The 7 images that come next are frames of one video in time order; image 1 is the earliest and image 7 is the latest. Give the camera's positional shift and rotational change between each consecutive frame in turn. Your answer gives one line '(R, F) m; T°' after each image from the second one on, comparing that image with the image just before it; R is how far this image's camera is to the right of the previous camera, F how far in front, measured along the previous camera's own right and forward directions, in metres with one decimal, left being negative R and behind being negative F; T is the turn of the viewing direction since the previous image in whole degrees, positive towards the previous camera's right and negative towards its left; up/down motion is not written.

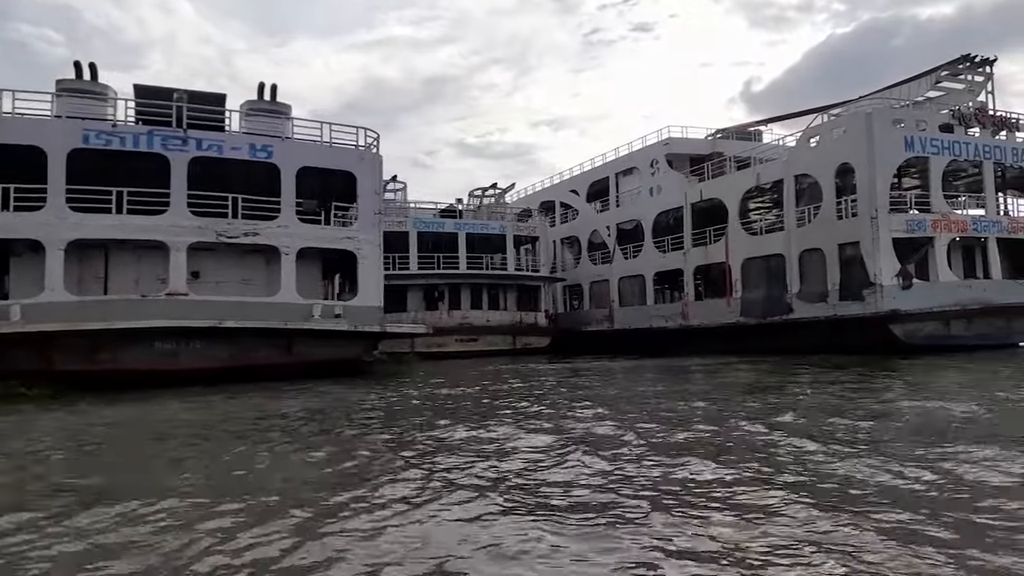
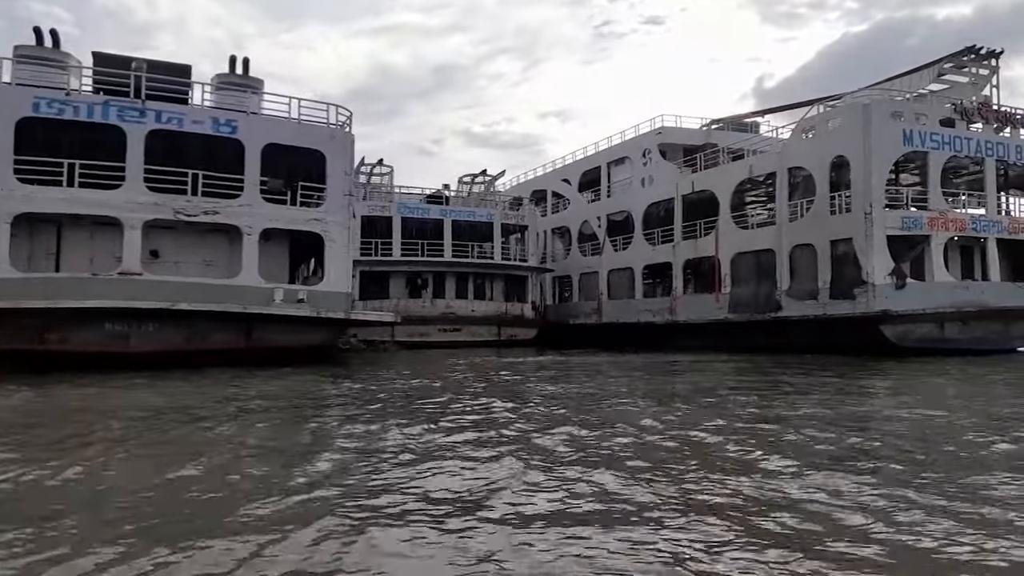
(+0.6, +0.7) m; 0°
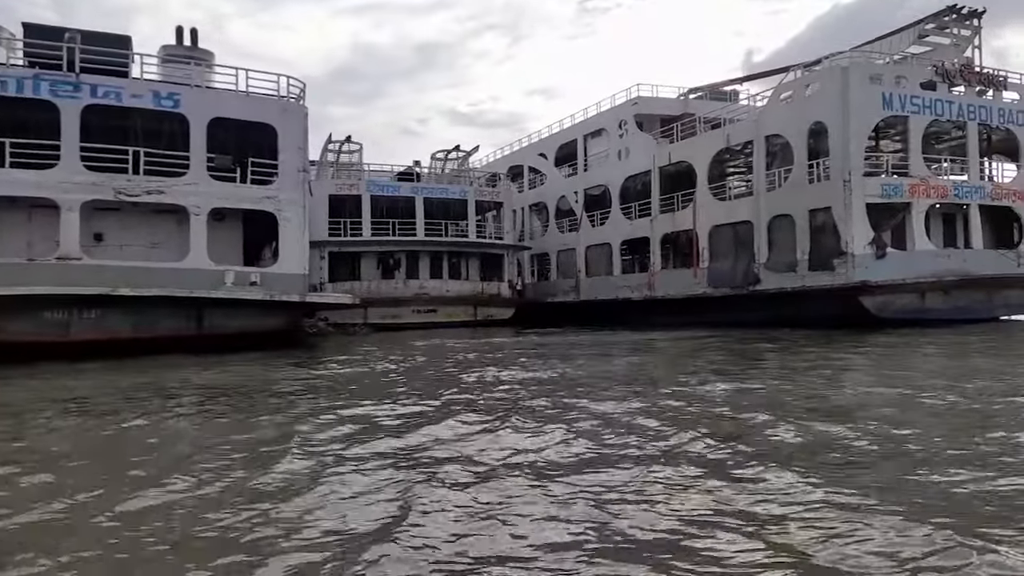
(+0.5, +0.6) m; +1°
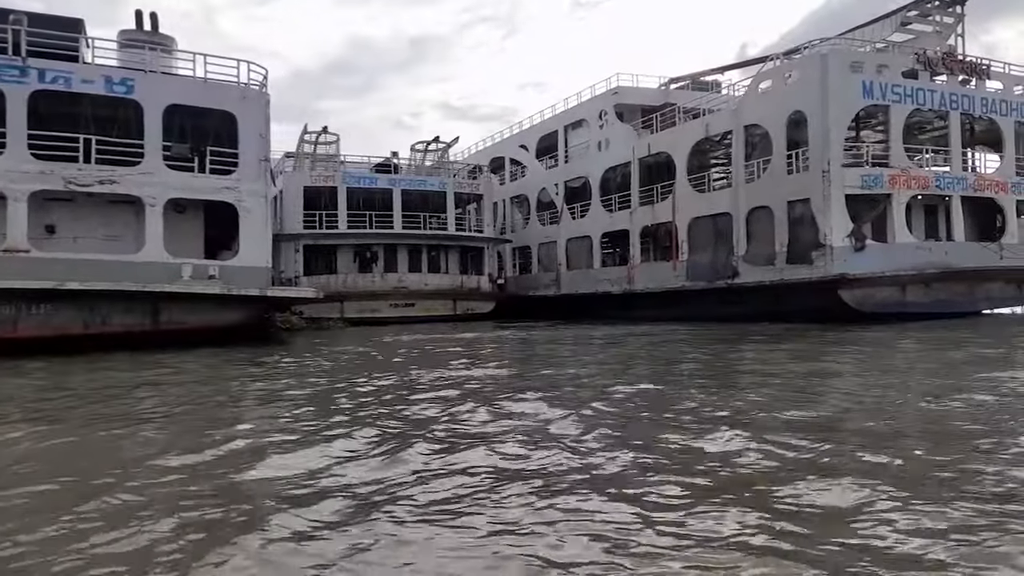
(+0.5, +0.4) m; +1°
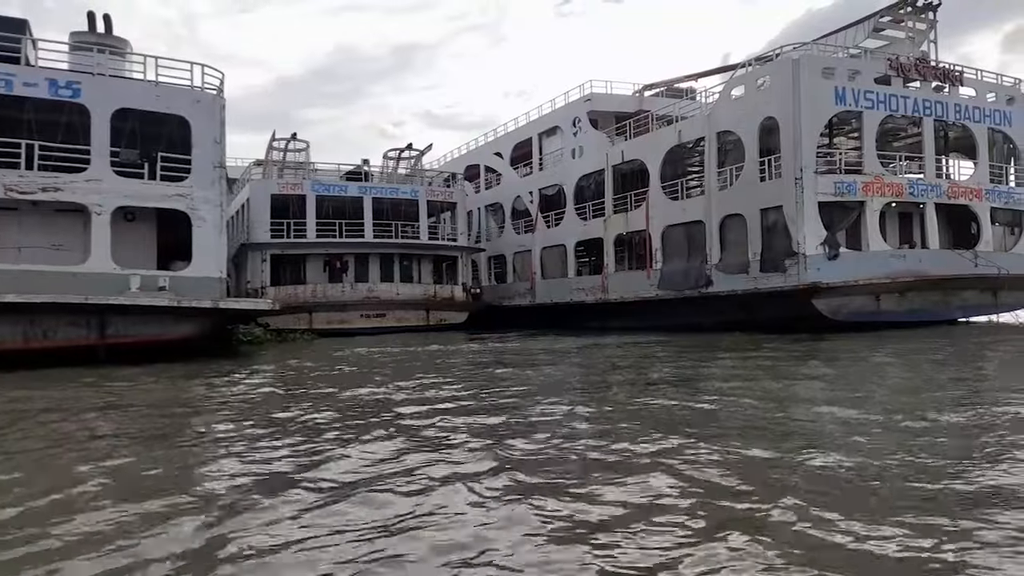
(+0.4, +0.4) m; +1°
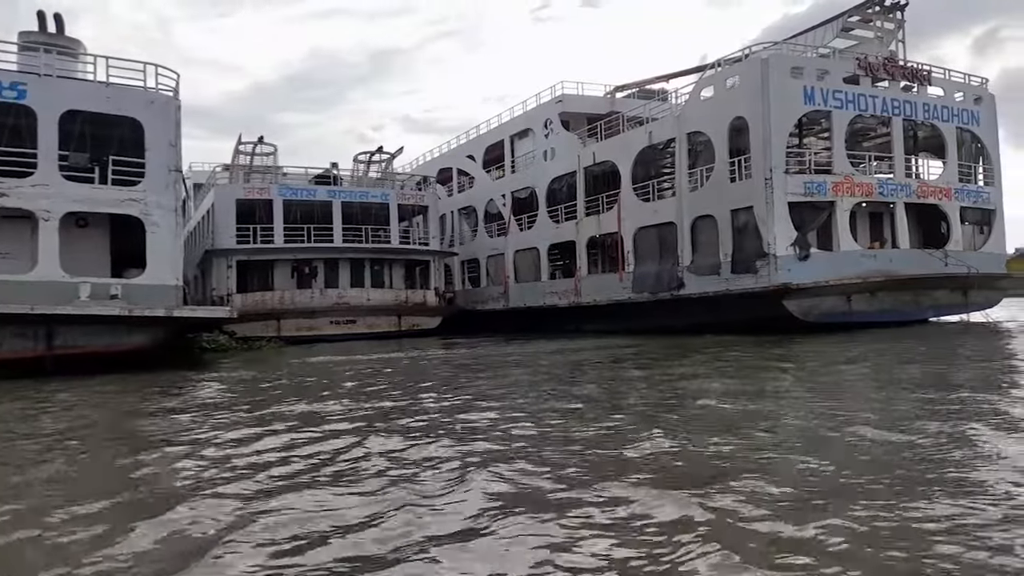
(+0.2, +0.3) m; +2°
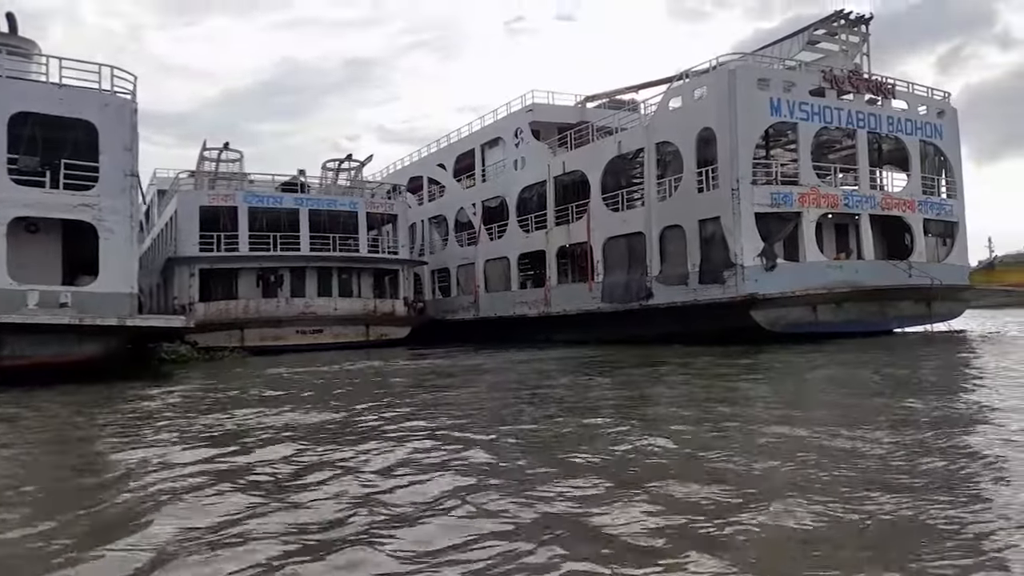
(+0.2, +0.2) m; +2°
